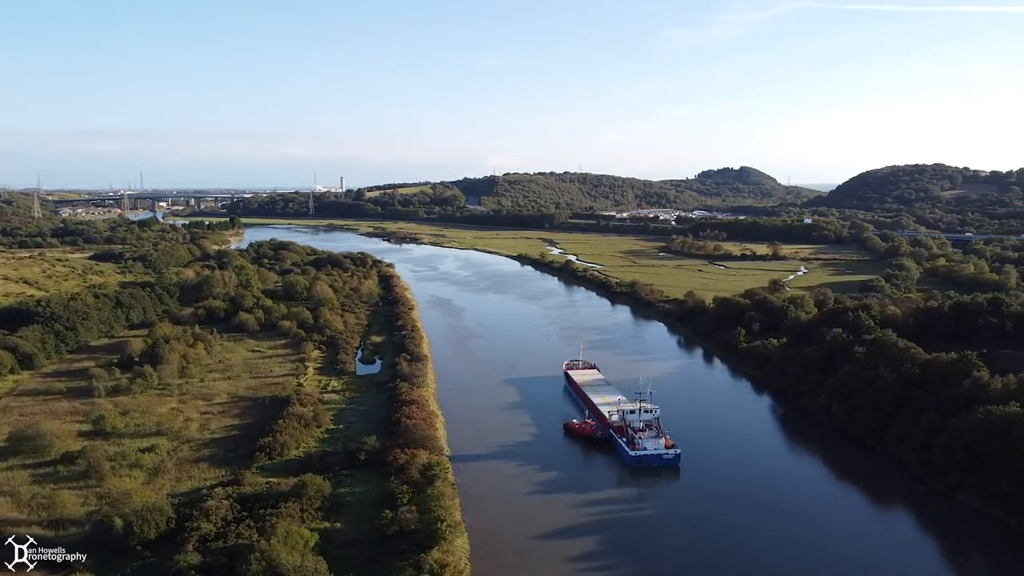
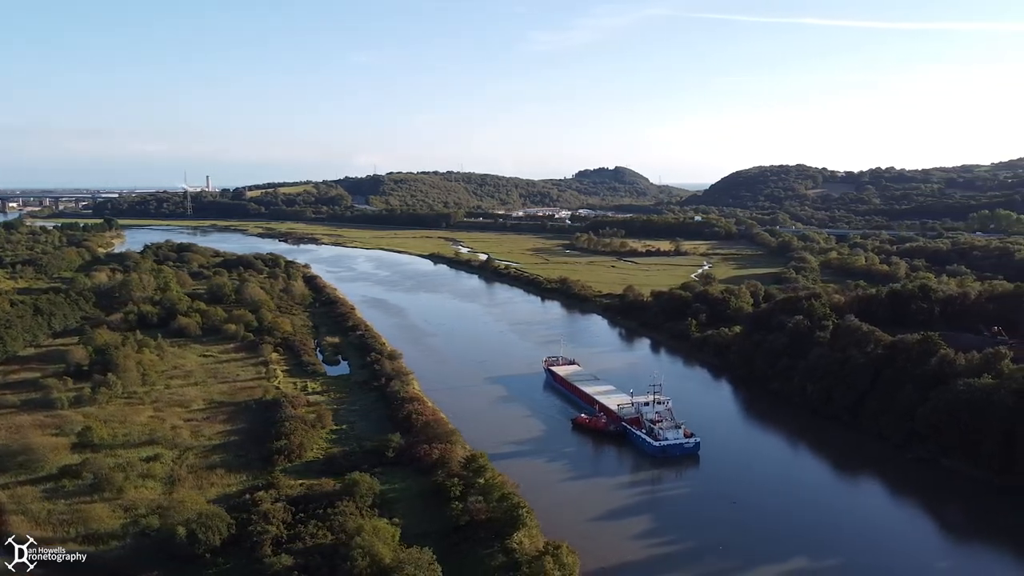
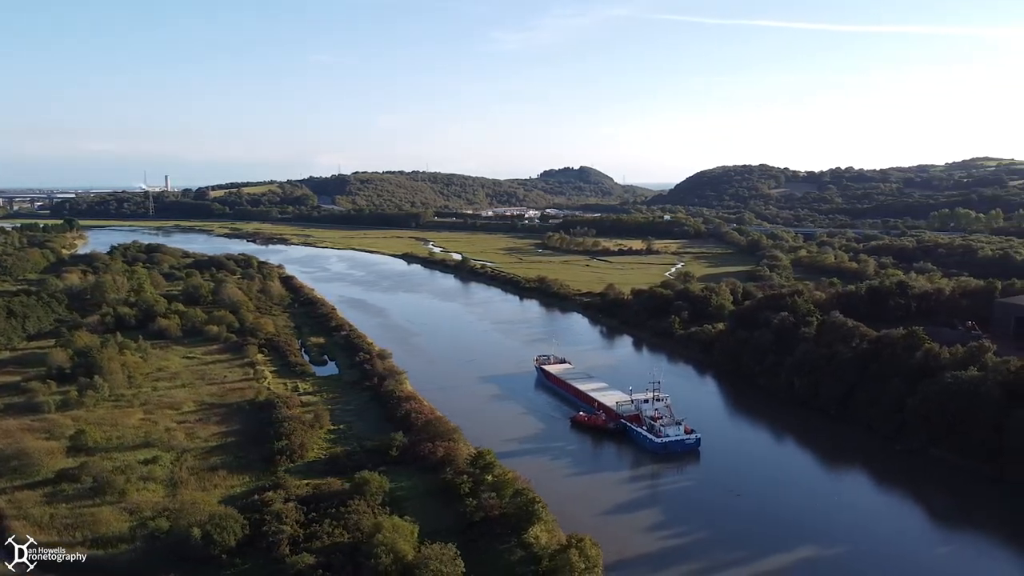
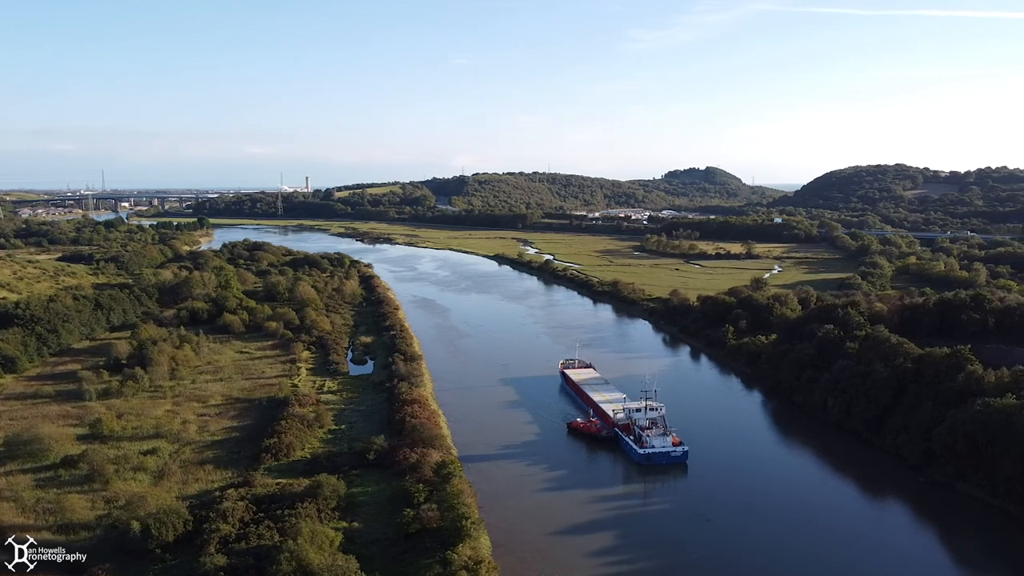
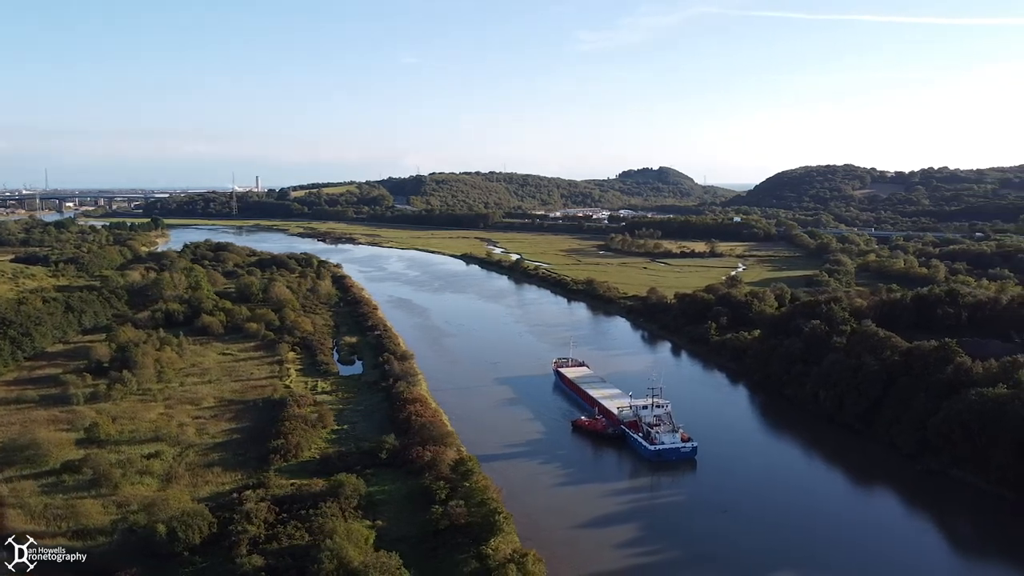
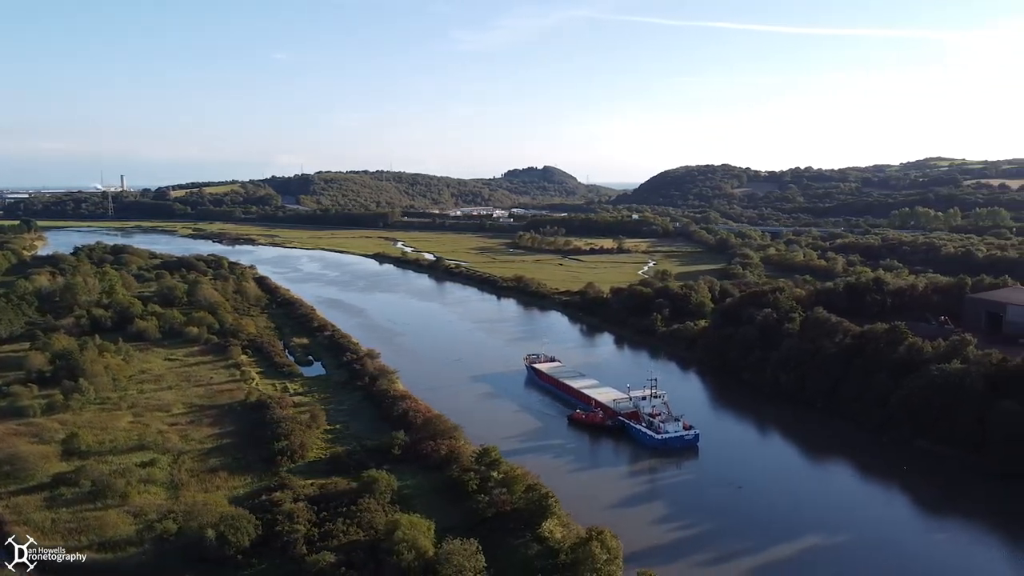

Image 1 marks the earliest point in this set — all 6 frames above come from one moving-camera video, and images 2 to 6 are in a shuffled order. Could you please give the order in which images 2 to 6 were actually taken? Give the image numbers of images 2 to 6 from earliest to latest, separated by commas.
4, 5, 2, 3, 6
